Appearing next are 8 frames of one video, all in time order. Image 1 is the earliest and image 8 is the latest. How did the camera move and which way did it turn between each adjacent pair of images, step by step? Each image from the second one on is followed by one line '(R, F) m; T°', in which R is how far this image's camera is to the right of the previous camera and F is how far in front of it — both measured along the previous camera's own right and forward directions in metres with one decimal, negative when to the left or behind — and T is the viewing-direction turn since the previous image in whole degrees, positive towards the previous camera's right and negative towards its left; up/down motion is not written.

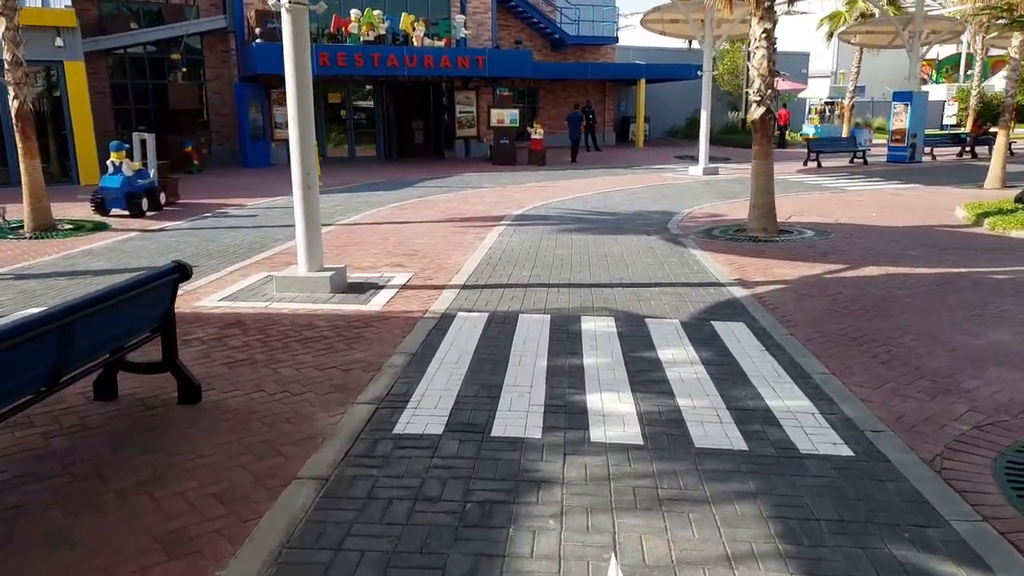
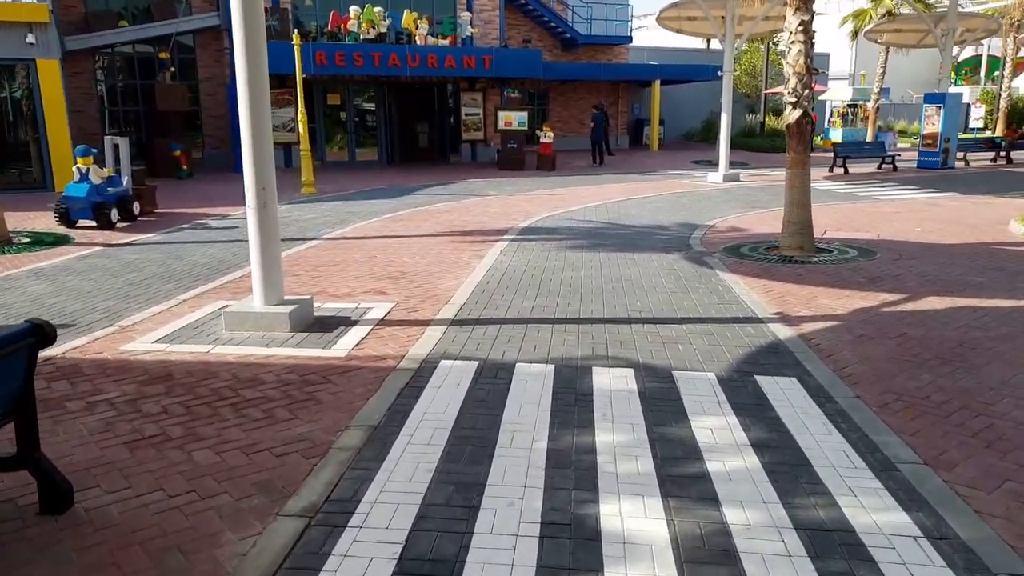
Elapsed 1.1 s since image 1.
(+0.1, +1.3) m; -1°
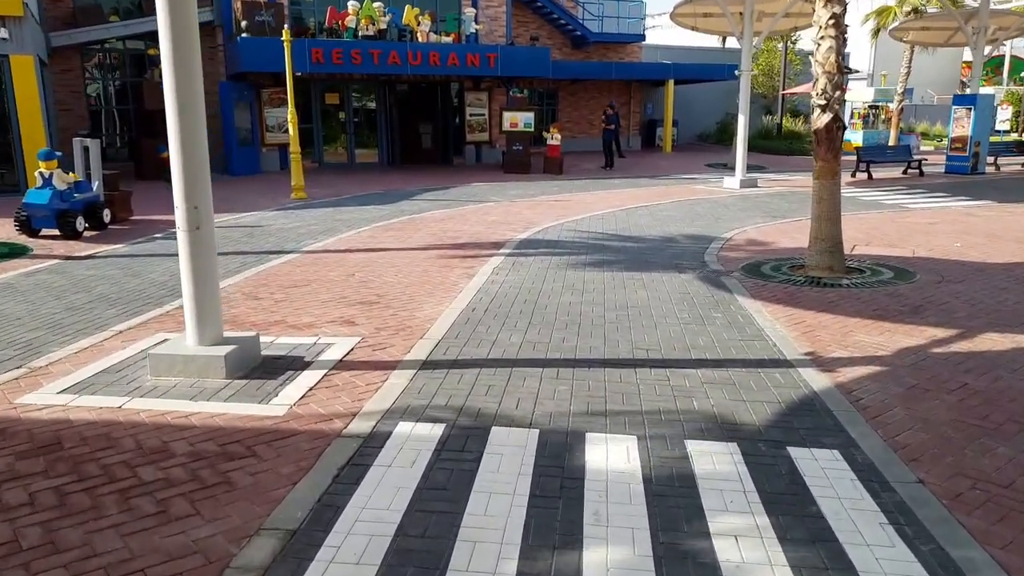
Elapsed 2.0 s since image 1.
(+0.2, +1.1) m; -1°
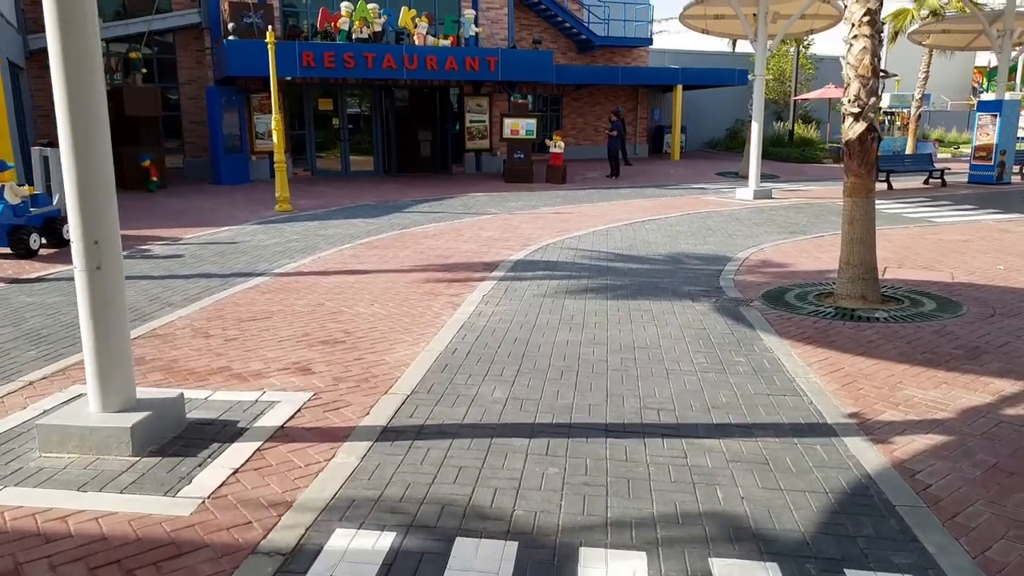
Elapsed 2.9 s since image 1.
(+0.2, +1.1) m; 0°
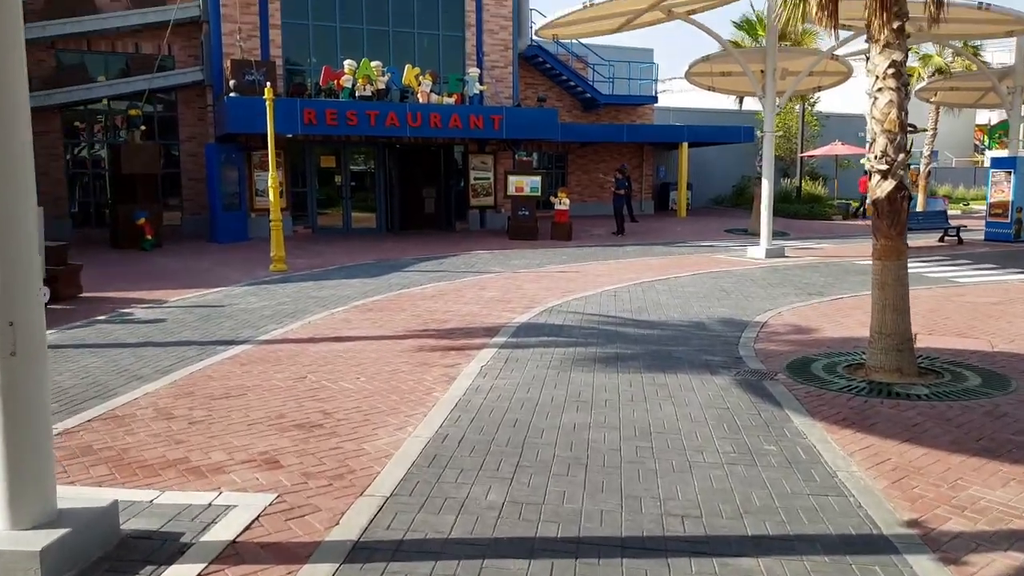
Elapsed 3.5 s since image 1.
(+0.1, +0.7) m; 0°
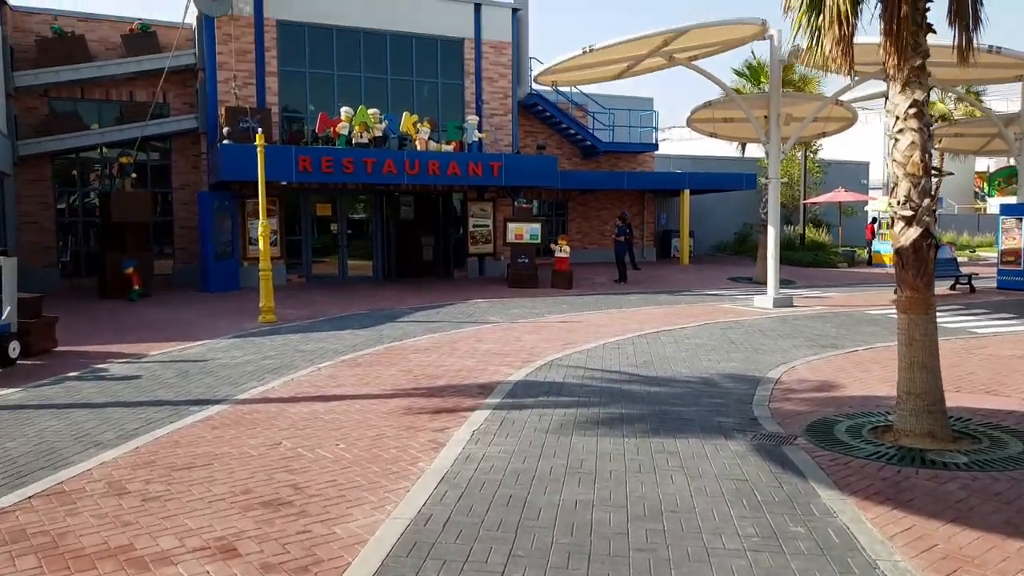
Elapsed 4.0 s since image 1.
(+0.1, +0.6) m; 0°
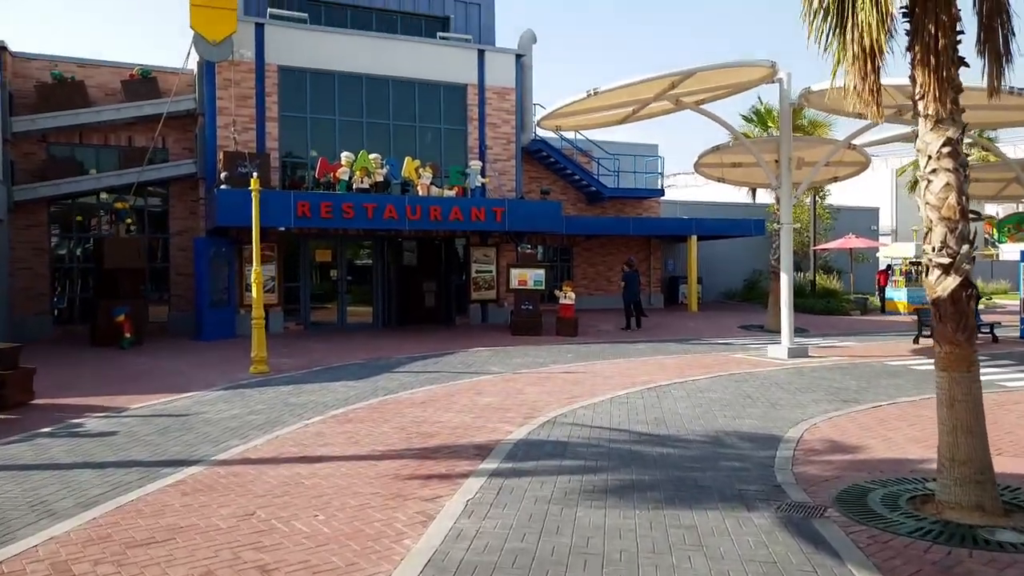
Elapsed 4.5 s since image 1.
(+0.1, +0.6) m; 0°
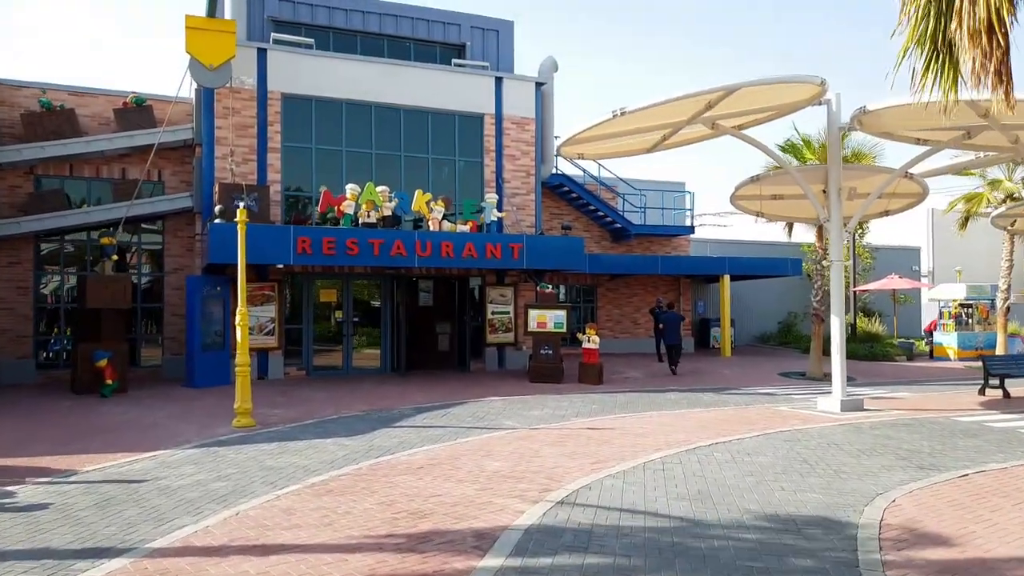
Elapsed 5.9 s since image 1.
(+0.1, +1.6) m; -2°
